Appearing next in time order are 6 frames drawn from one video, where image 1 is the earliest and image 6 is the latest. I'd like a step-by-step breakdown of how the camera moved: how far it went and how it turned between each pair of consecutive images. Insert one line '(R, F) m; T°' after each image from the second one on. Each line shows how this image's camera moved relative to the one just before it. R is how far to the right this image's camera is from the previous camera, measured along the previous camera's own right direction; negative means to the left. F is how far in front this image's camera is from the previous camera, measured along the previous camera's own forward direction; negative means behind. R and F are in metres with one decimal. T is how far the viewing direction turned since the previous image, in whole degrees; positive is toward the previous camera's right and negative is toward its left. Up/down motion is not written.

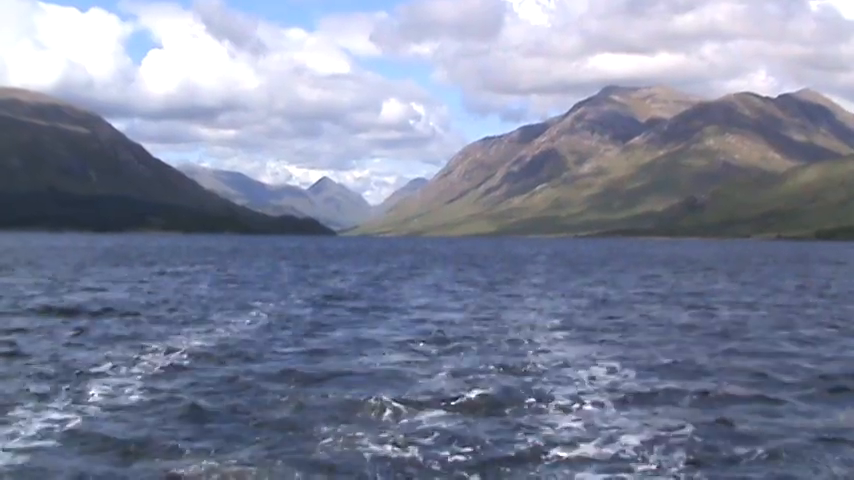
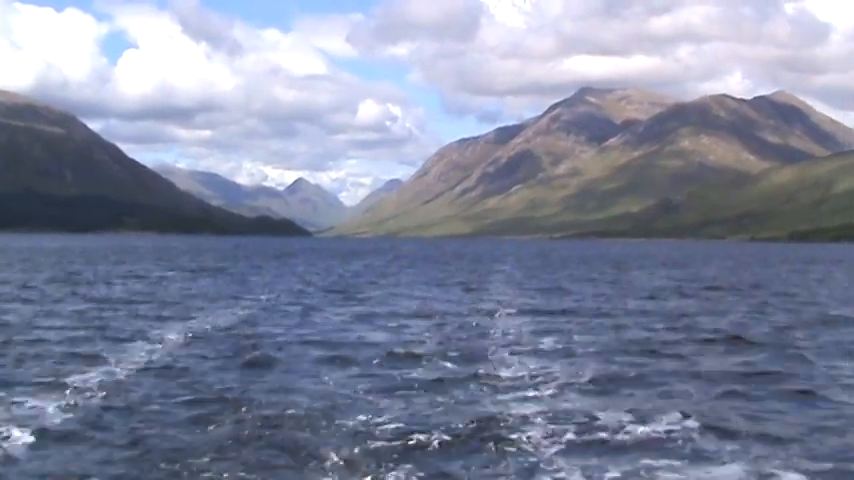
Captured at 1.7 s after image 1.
(+0.1, -0.1) m; +1°
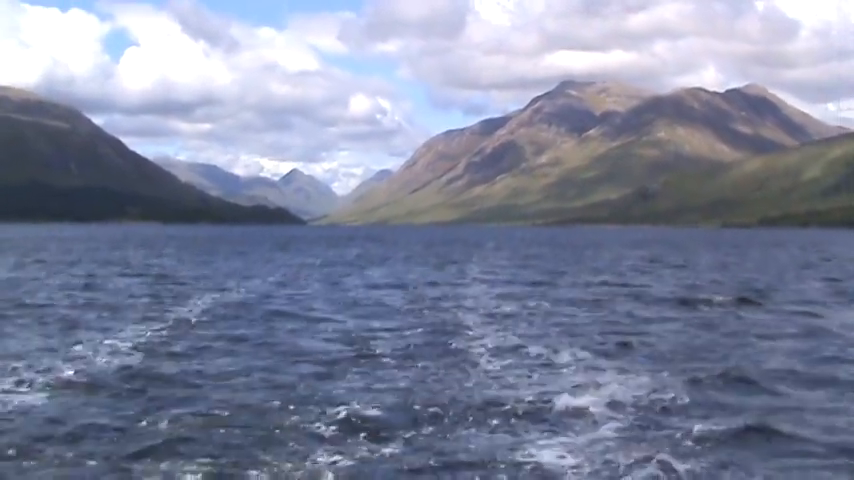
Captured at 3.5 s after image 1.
(0.0, -2.5) m; 0°
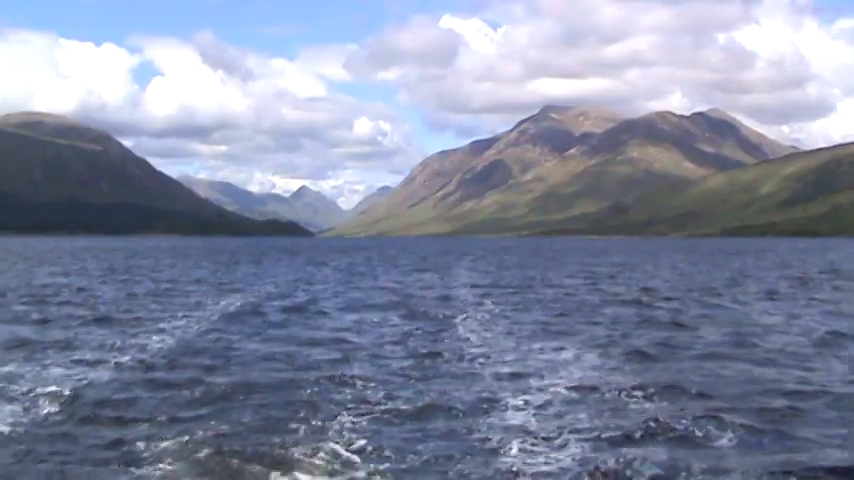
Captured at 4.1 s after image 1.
(0.0, -5.8) m; 0°
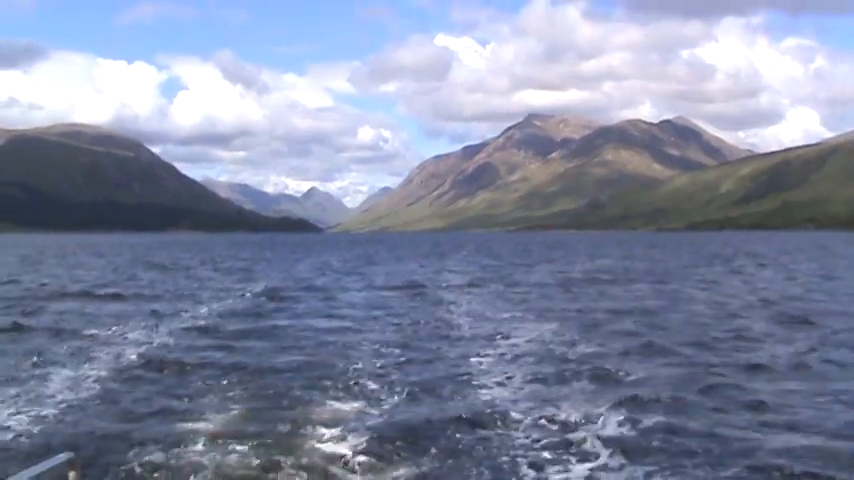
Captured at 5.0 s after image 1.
(0.0, -7.1) m; 0°
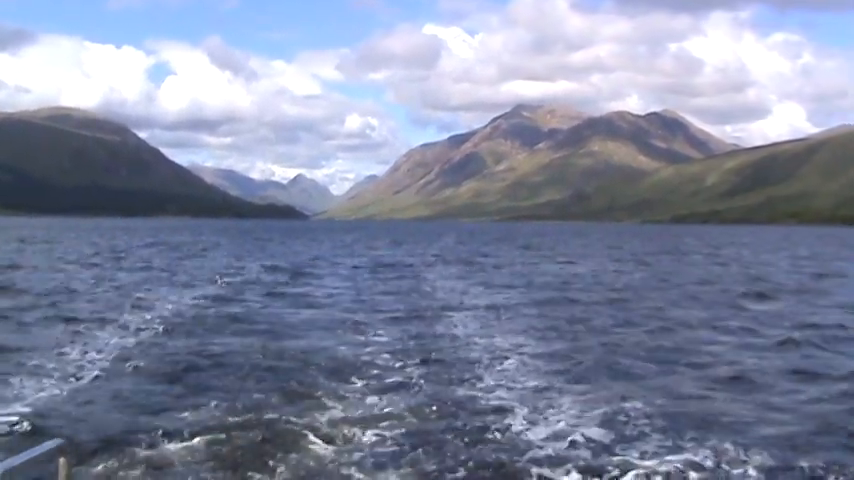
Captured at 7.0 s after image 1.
(0.0, -0.1) m; +1°
